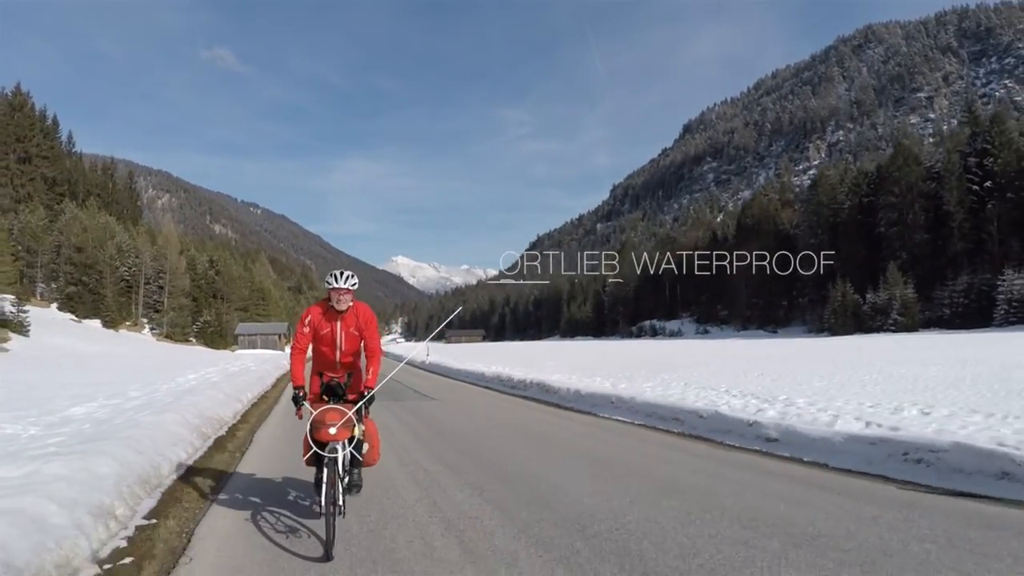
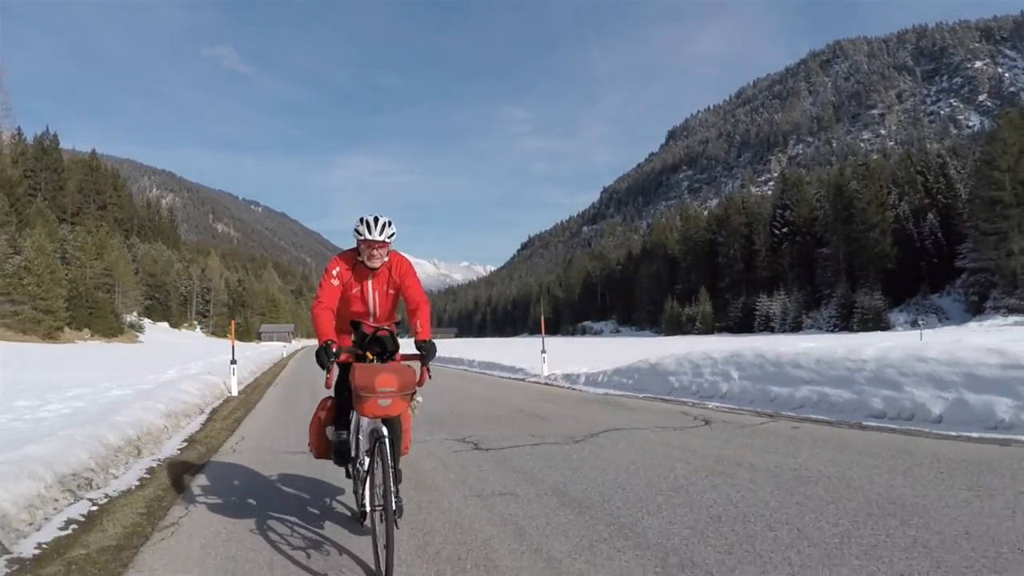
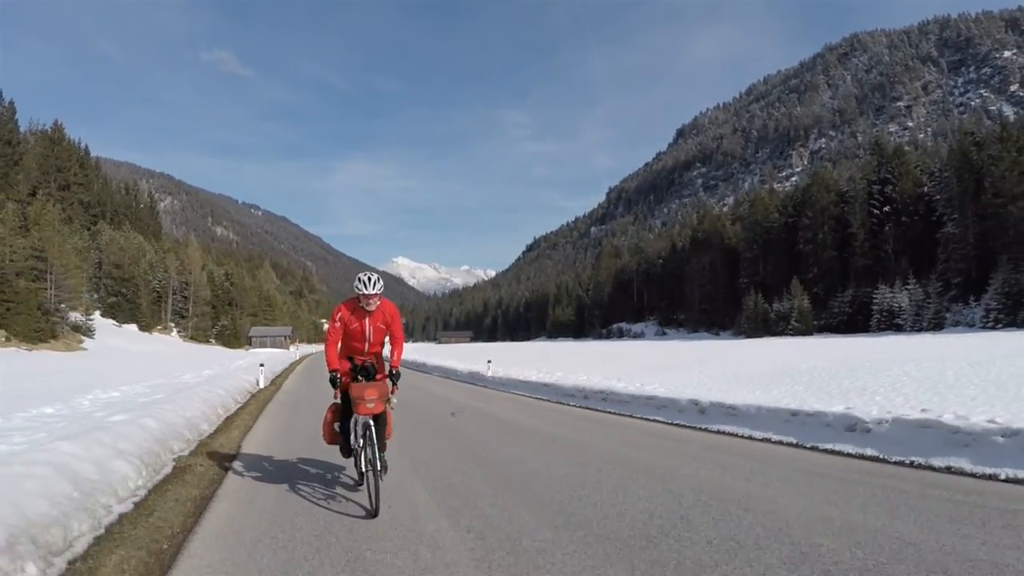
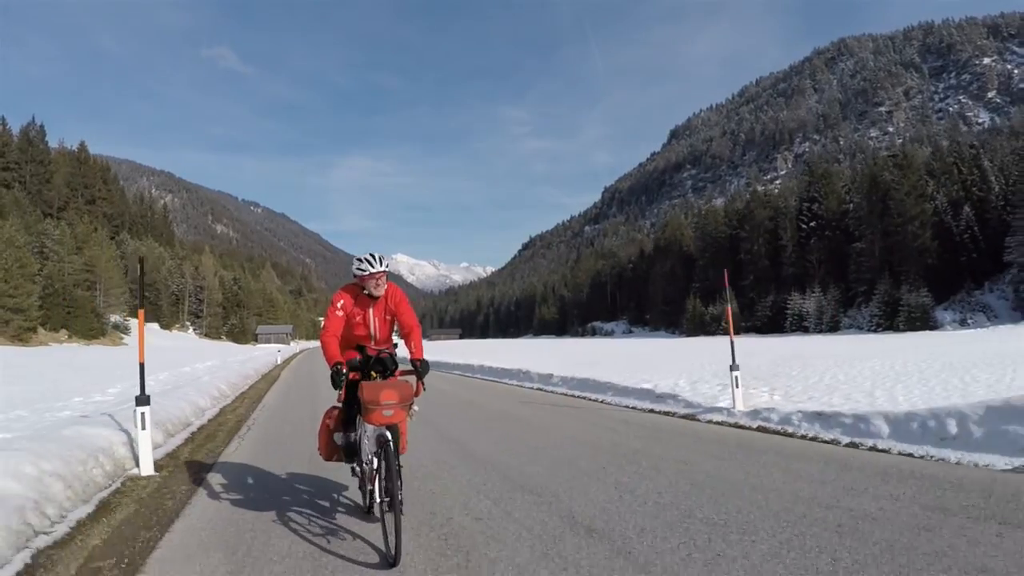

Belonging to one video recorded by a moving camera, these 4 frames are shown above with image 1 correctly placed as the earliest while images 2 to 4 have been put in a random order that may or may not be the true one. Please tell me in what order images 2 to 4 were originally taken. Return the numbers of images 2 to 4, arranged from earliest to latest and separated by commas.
3, 4, 2
